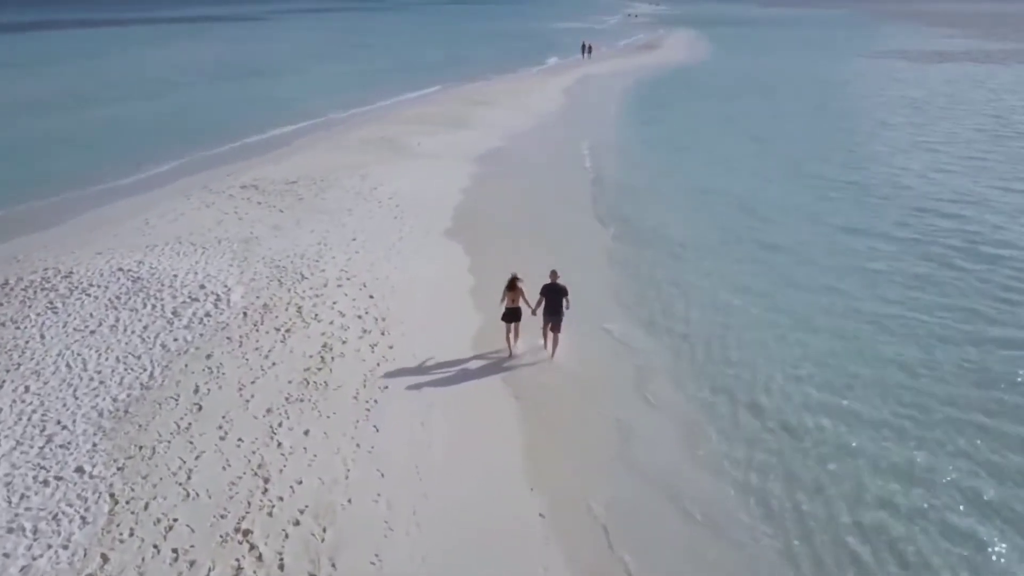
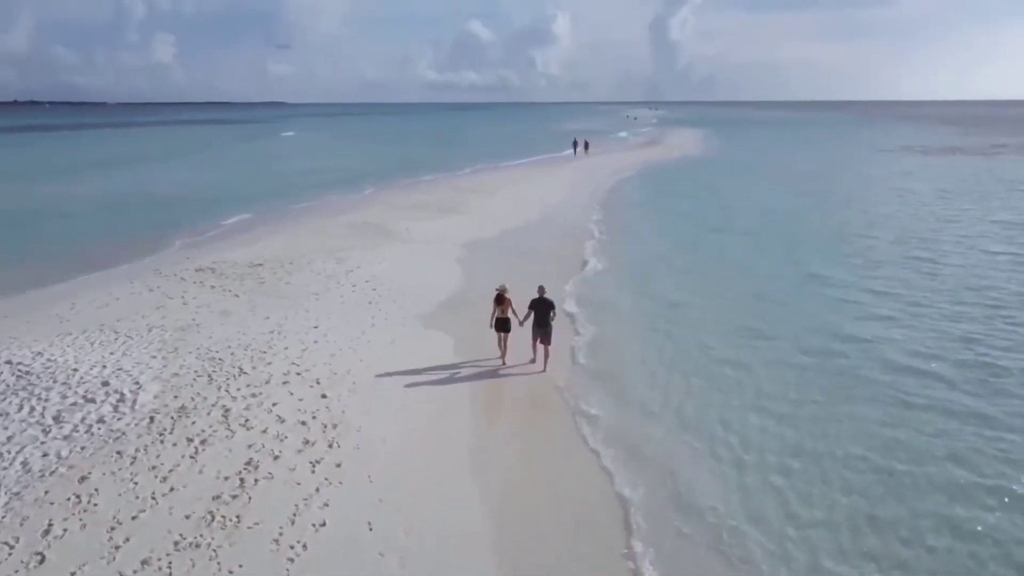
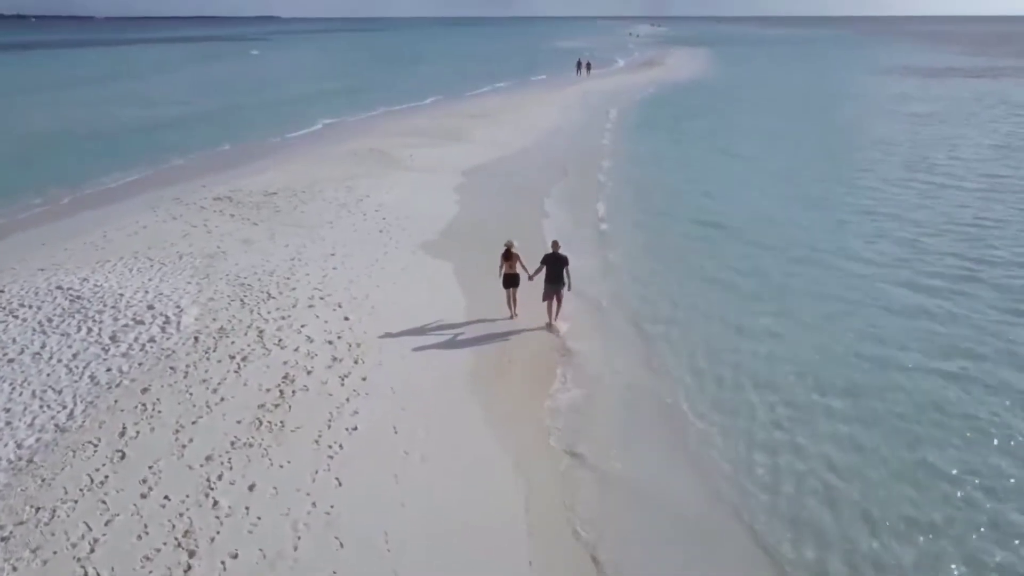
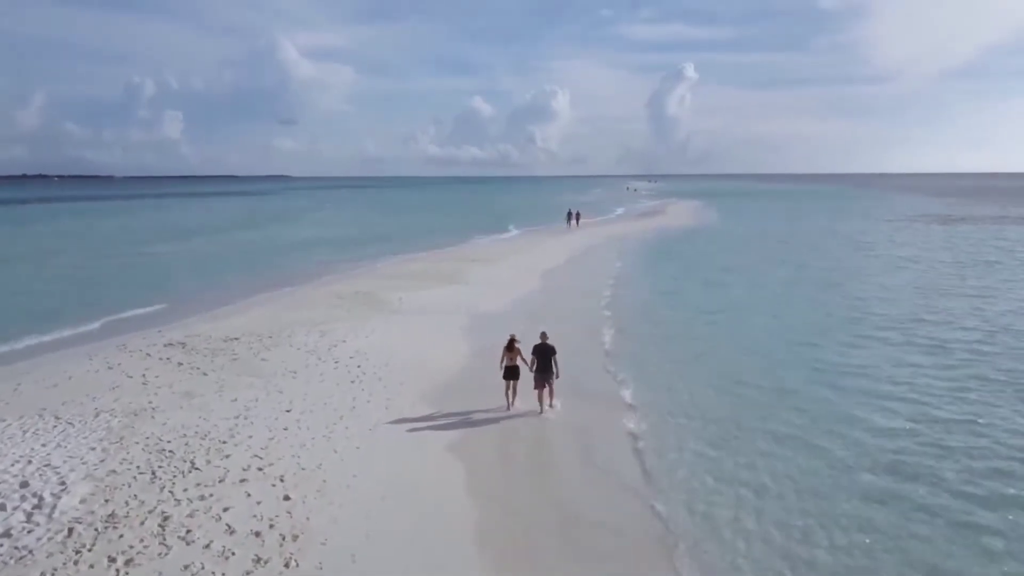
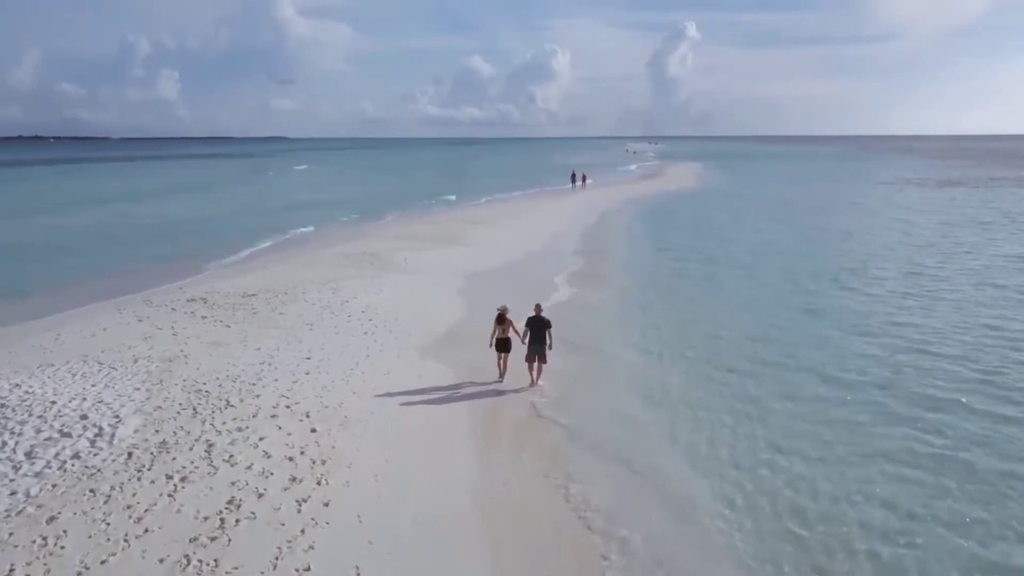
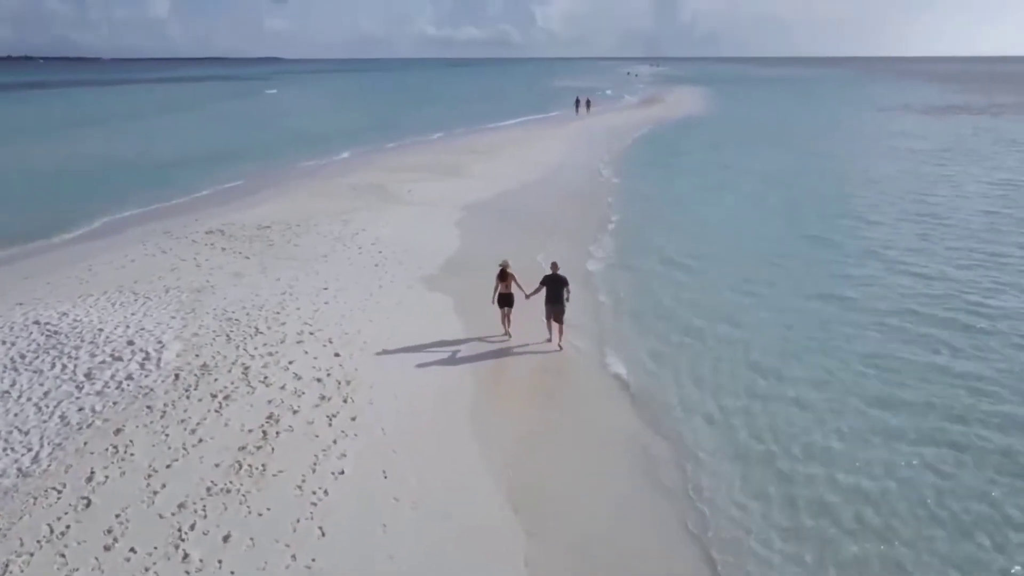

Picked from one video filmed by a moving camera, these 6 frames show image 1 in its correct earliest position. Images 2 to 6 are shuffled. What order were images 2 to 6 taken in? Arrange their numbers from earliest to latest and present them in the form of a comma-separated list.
3, 6, 2, 5, 4
